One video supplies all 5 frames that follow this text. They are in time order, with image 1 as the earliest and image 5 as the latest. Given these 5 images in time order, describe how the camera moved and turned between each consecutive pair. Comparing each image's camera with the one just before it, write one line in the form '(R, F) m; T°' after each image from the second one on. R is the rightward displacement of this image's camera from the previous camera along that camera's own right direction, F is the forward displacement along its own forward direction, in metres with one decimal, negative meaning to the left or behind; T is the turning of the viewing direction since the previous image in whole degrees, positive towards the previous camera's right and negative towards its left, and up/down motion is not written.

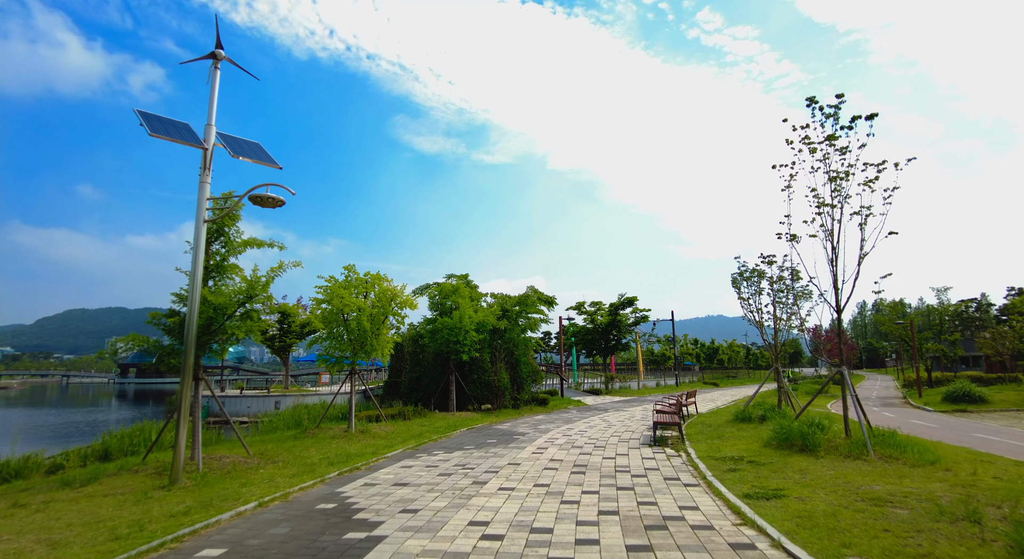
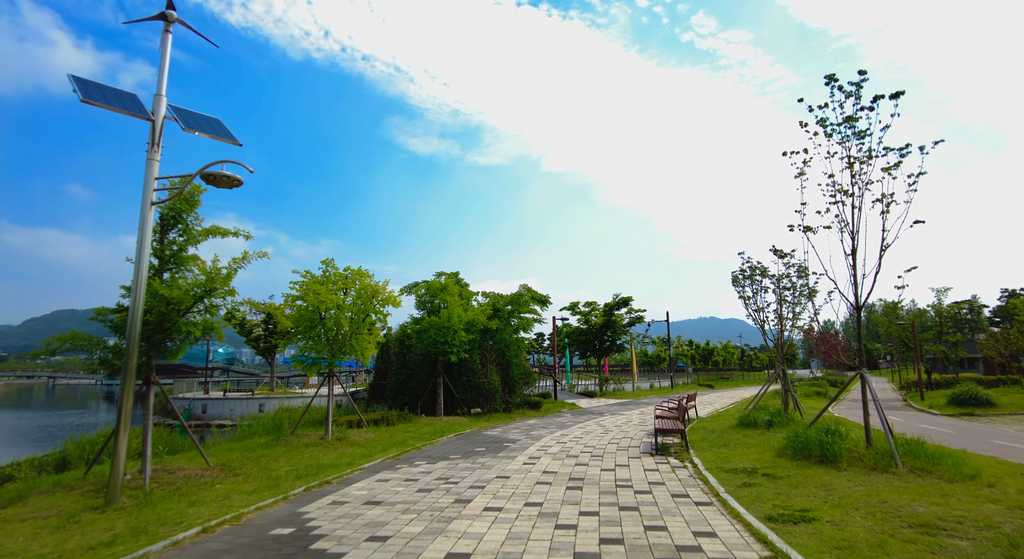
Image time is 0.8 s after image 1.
(+0.1, +0.9) m; +1°
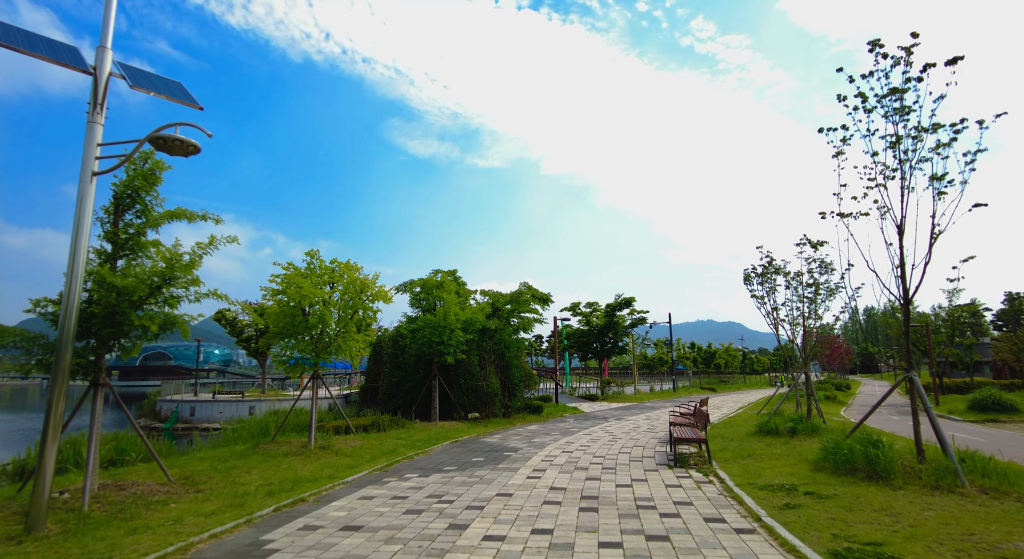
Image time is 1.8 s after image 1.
(-0.1, +1.0) m; 0°
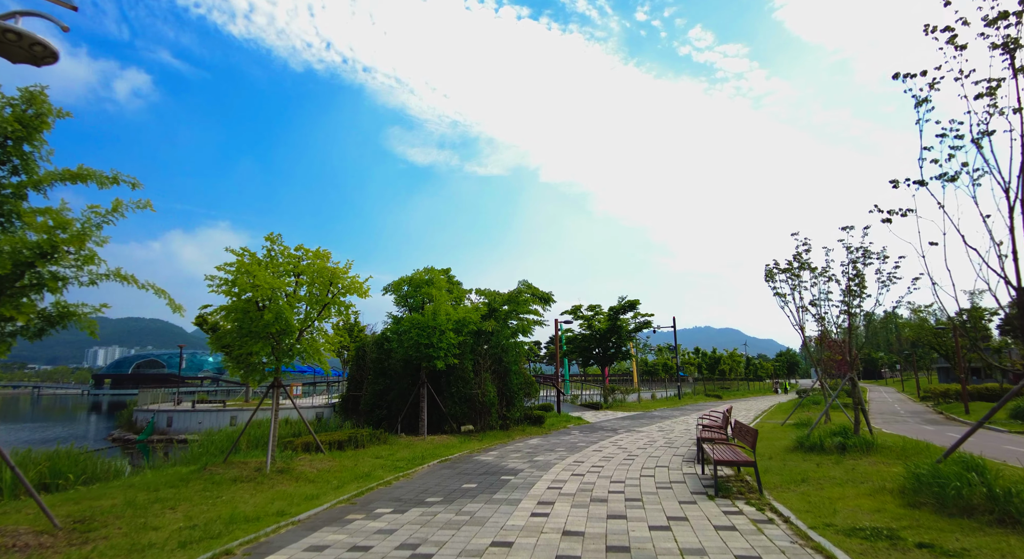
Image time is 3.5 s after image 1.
(0.0, +1.8) m; 0°
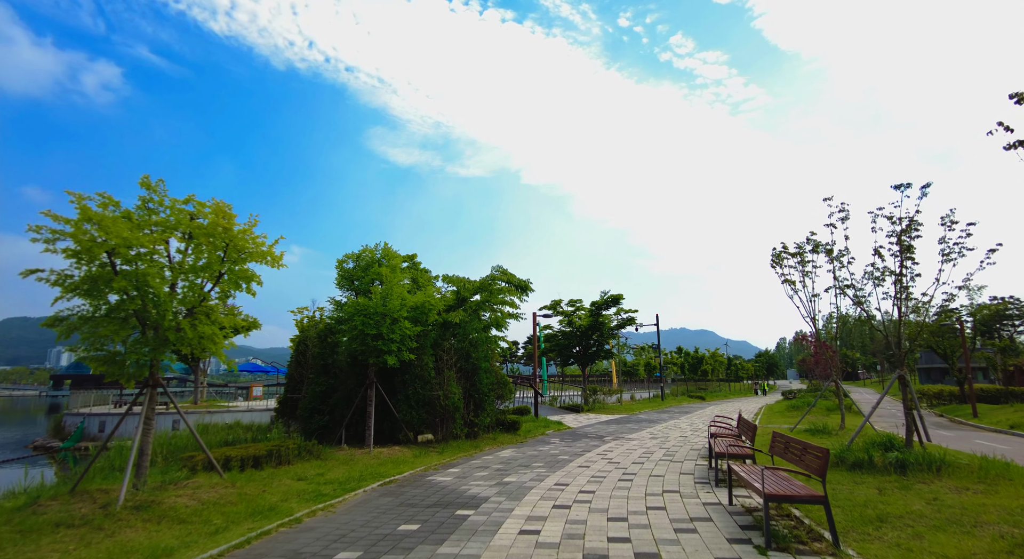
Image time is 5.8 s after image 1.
(+0.2, +2.4) m; +2°
